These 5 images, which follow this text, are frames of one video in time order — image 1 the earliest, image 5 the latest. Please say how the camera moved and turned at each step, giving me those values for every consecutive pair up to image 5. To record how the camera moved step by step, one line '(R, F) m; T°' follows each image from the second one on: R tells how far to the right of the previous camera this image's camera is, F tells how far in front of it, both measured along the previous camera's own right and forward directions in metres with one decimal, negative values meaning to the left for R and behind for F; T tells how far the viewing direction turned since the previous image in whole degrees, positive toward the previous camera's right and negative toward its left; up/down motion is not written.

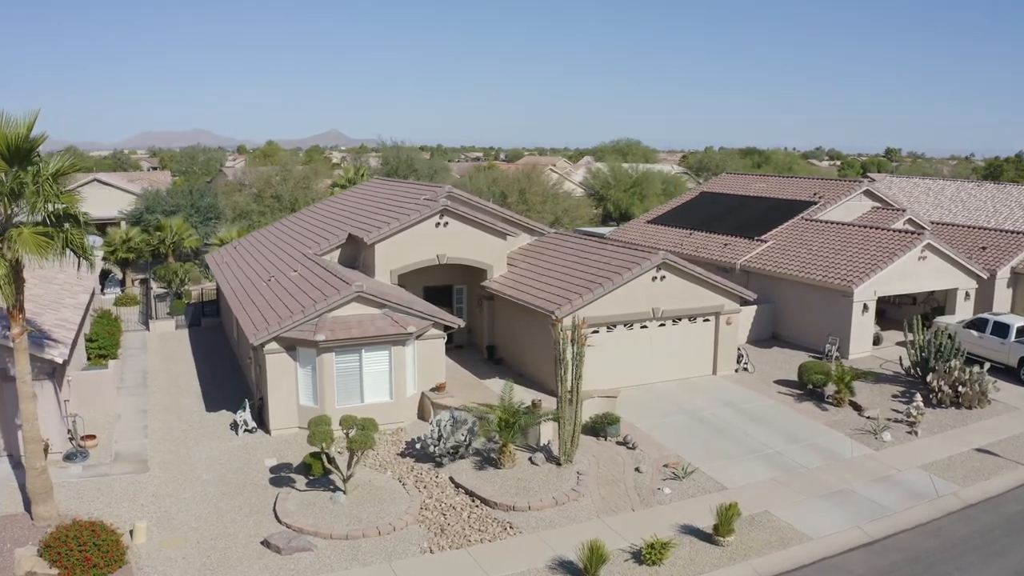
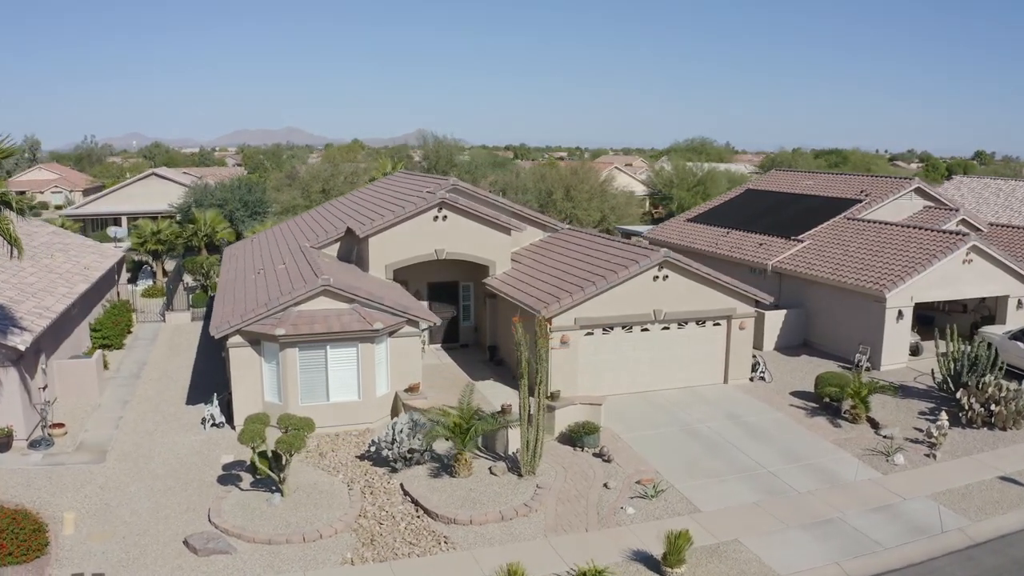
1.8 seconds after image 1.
(+2.4, +1.3) m; -6°
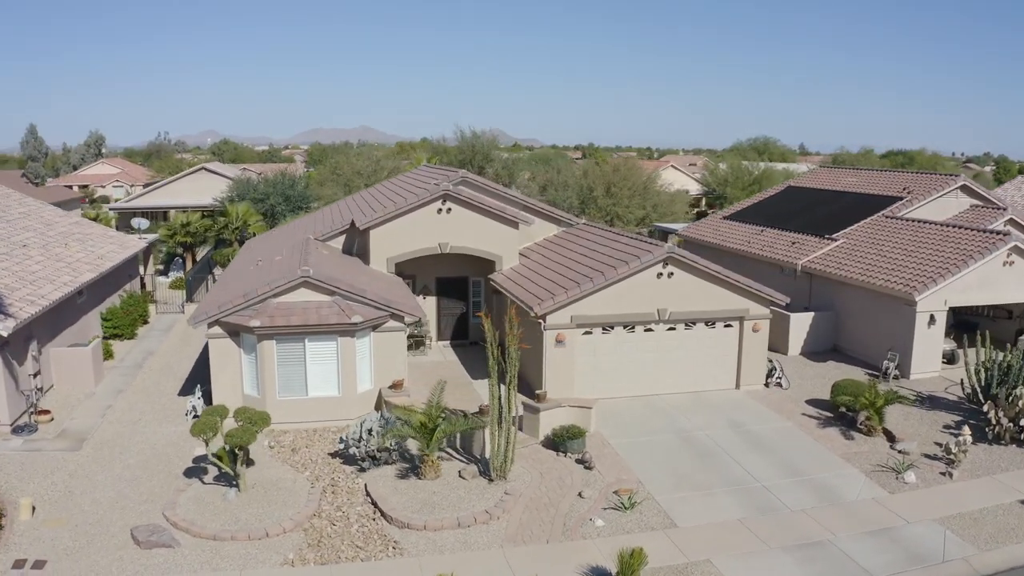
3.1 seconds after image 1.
(+1.7, +0.9) m; -5°
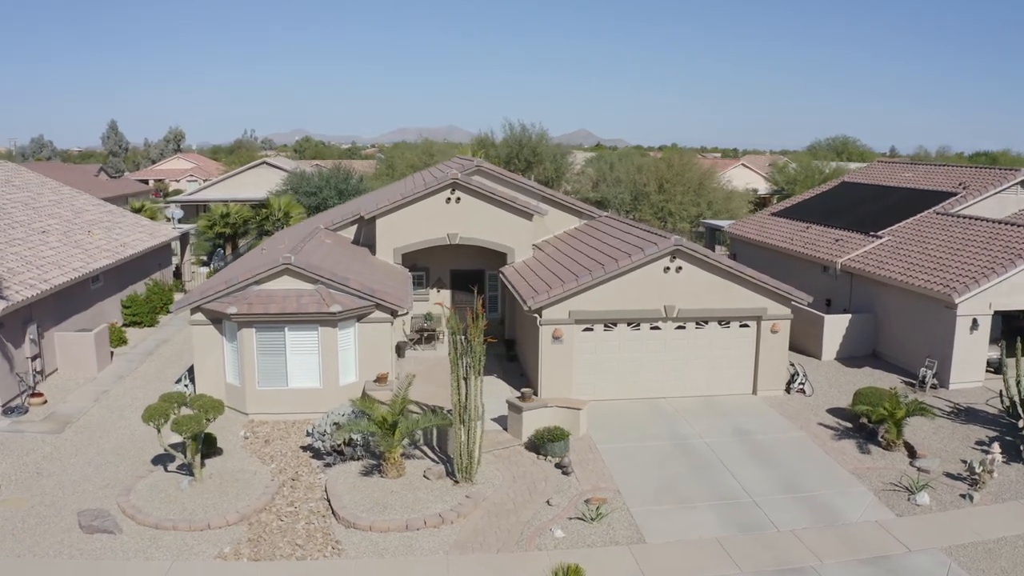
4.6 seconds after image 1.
(+1.9, +1.1) m; -6°
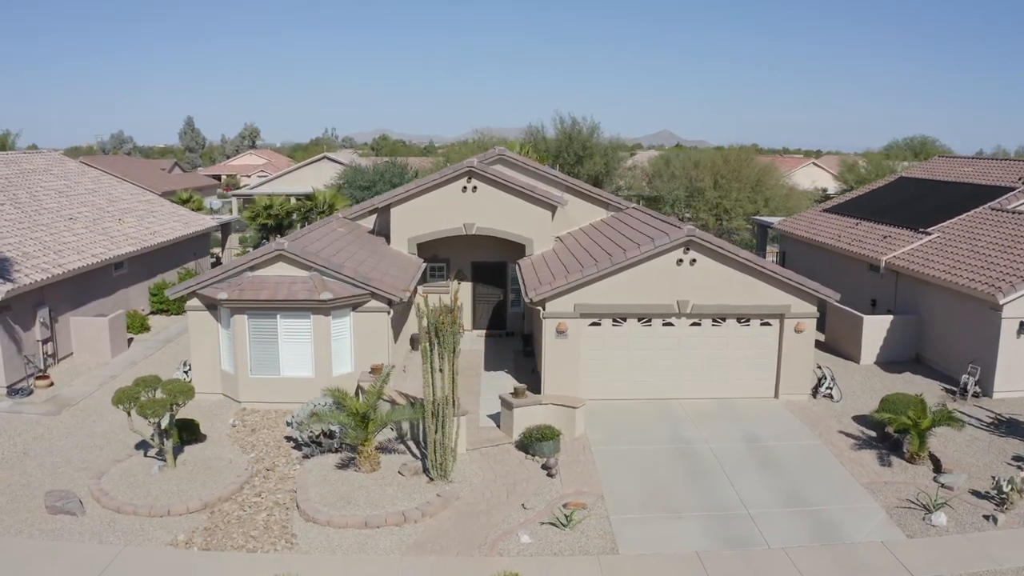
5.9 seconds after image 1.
(+1.6, +0.9) m; -5°
